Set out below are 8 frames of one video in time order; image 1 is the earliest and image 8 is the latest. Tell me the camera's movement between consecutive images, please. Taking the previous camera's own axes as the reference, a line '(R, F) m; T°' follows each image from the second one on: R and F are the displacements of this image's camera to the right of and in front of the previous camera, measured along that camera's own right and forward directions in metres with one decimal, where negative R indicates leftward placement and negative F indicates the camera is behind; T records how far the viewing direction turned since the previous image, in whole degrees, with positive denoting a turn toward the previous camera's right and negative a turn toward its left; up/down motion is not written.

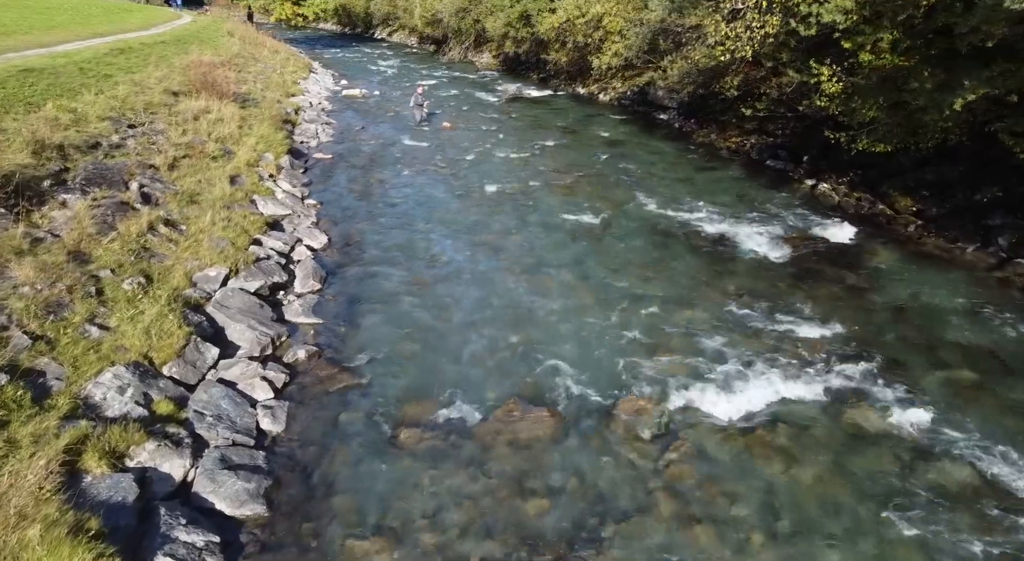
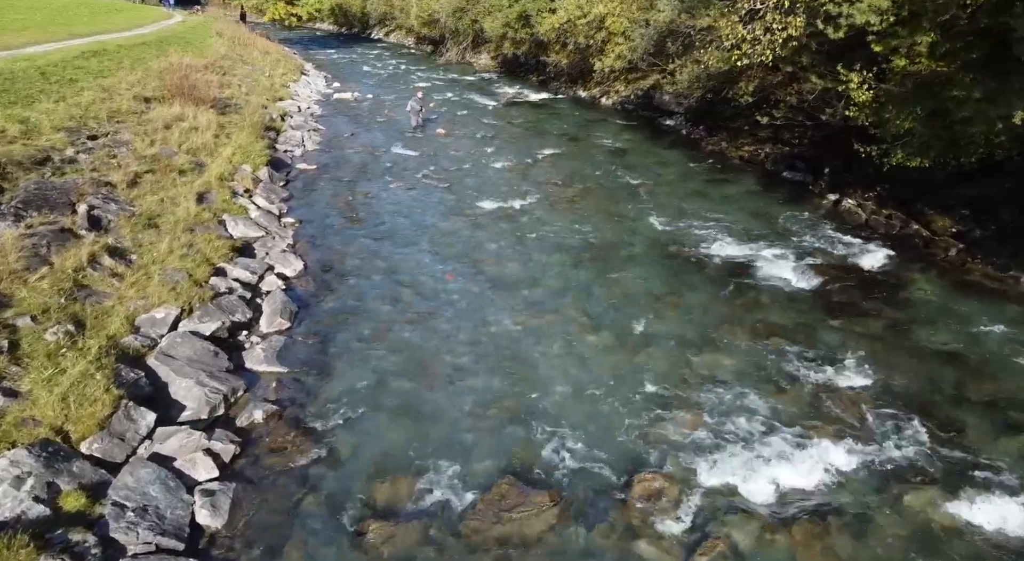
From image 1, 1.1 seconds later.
(+0.1, +1.8) m; 0°
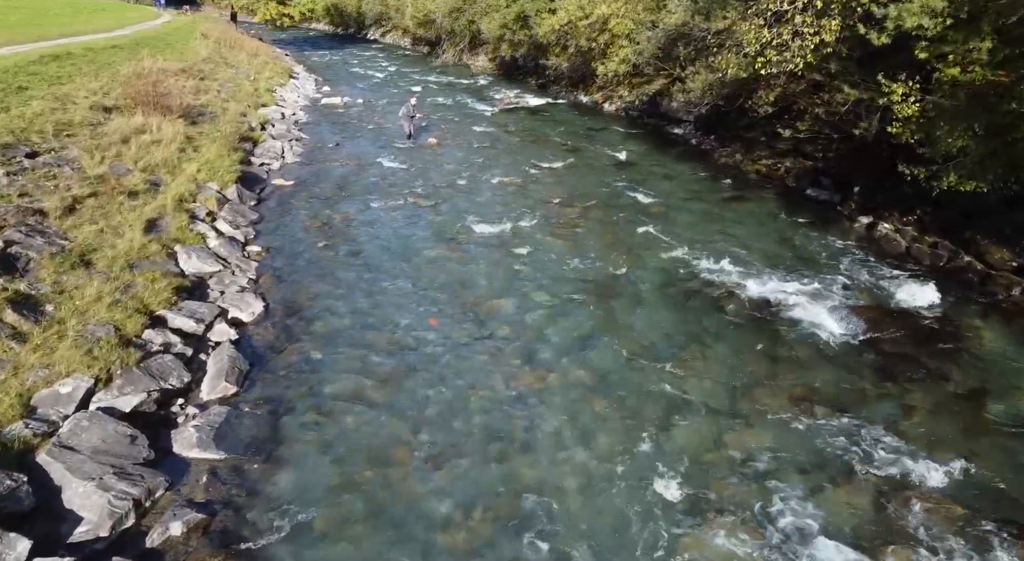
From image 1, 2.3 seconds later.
(+0.1, +2.2) m; 0°
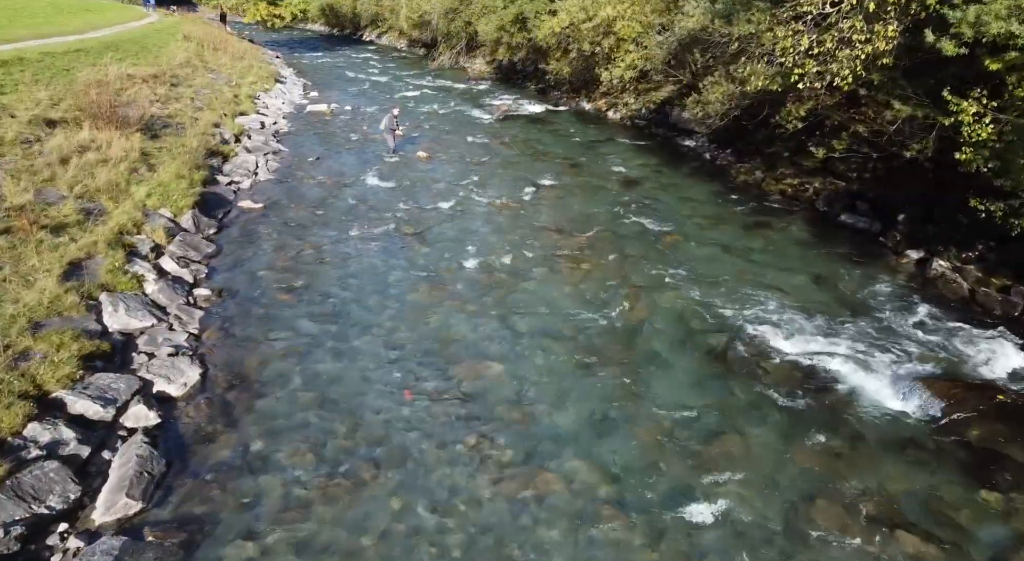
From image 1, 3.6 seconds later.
(+0.1, +2.6) m; 0°
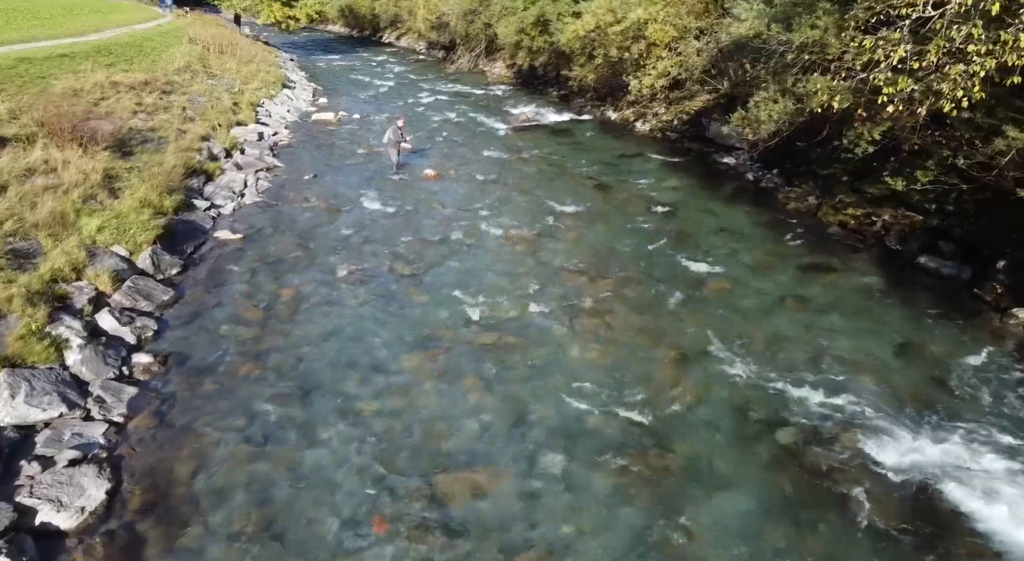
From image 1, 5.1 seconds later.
(+0.2, +2.9) m; -2°
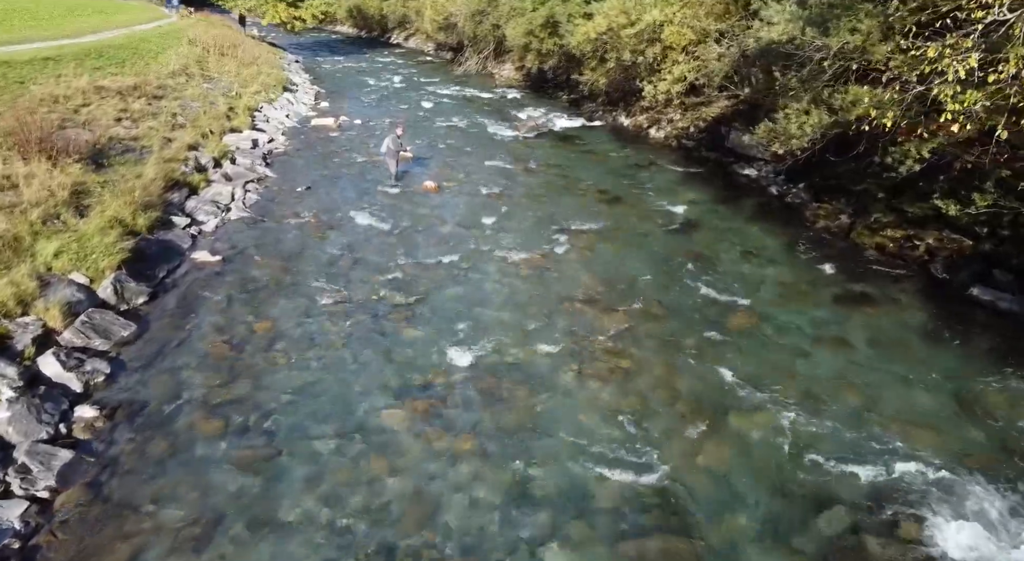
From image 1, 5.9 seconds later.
(+0.1, +1.6) m; -1°
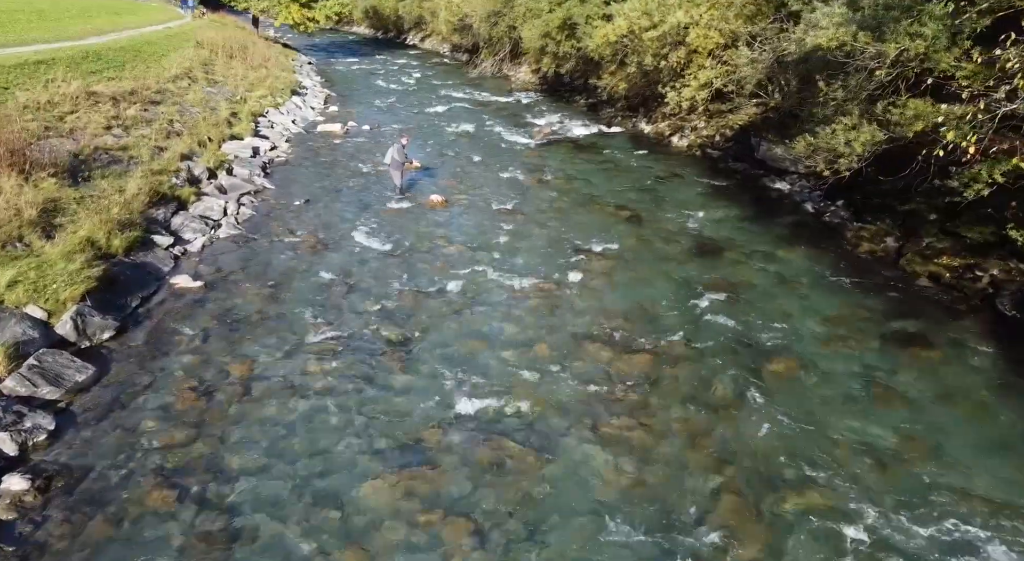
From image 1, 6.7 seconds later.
(+0.1, +1.7) m; -1°
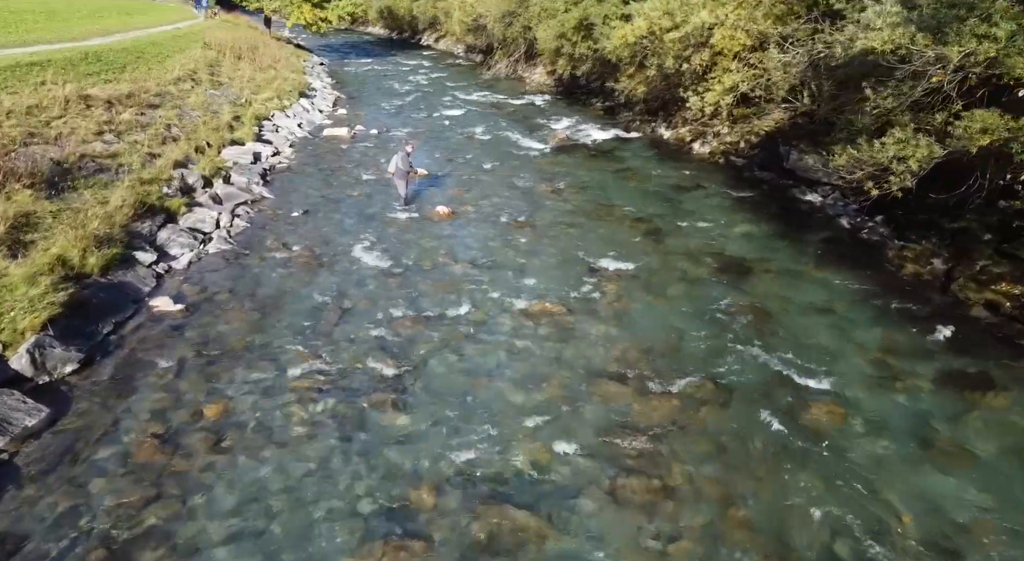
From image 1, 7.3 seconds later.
(+0.1, +1.4) m; -1°
